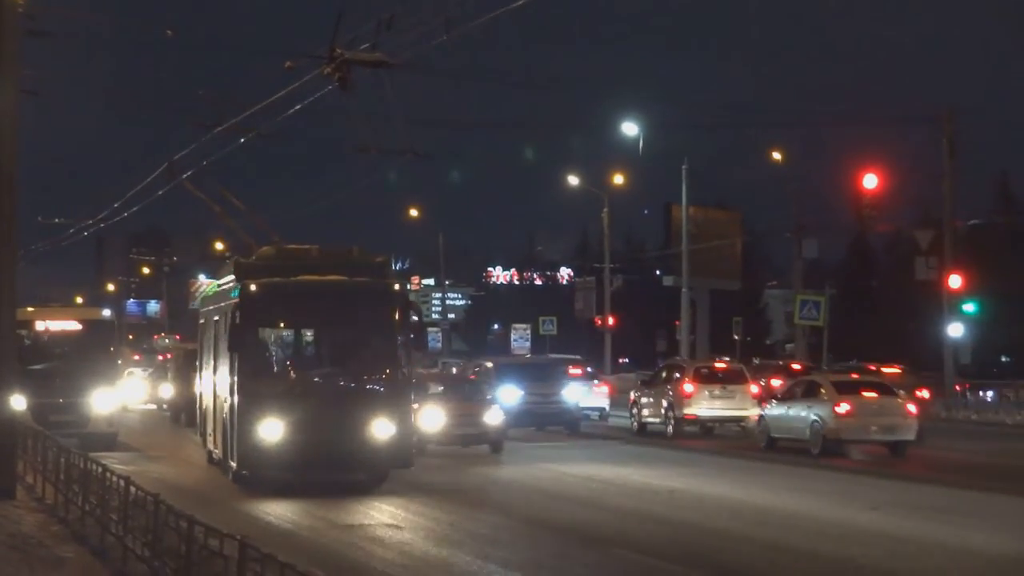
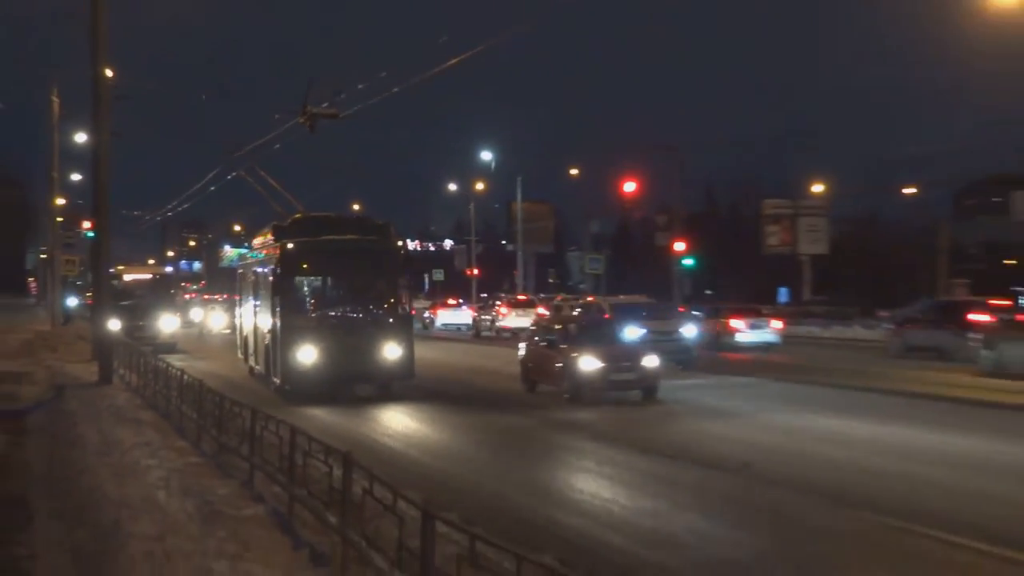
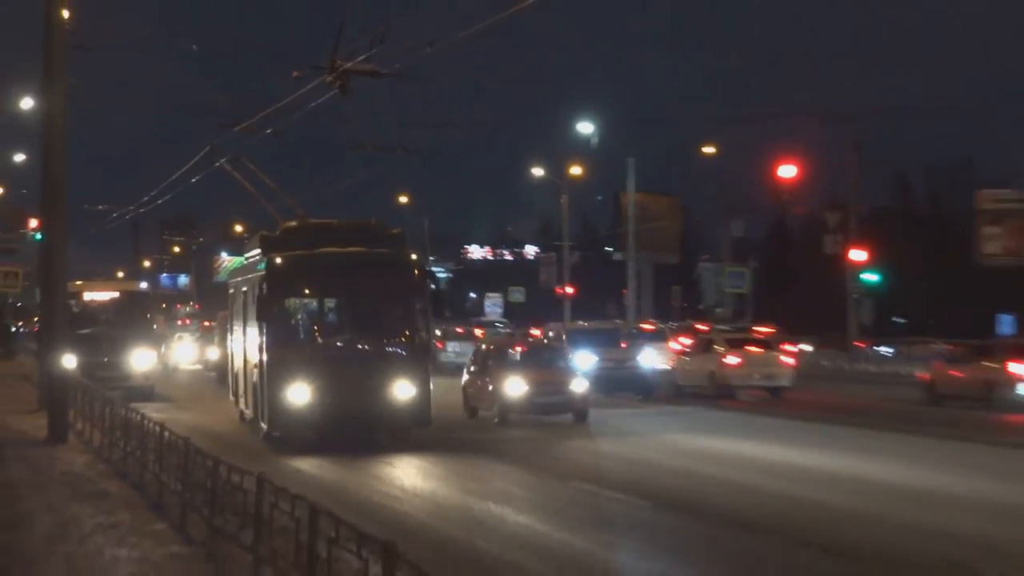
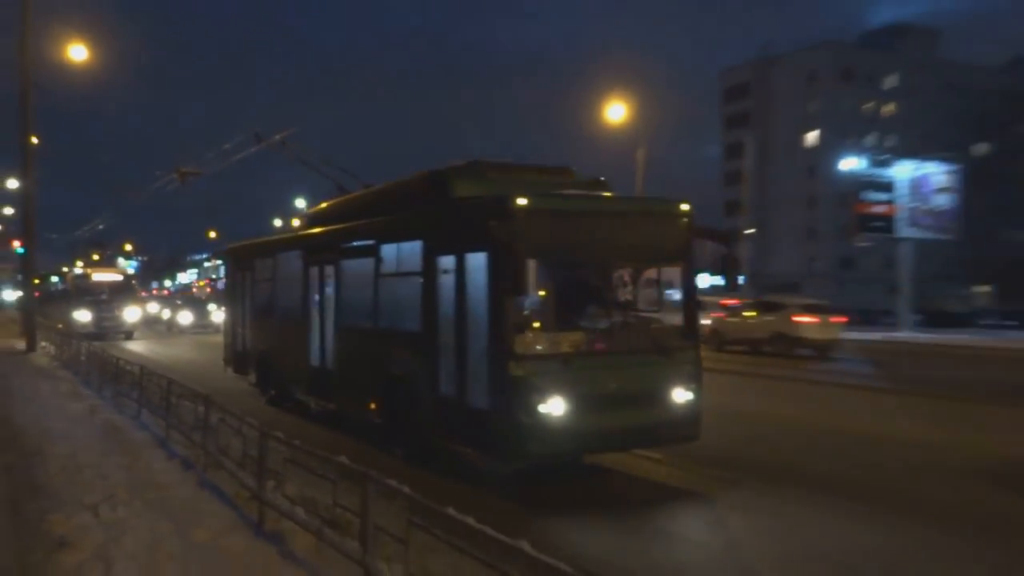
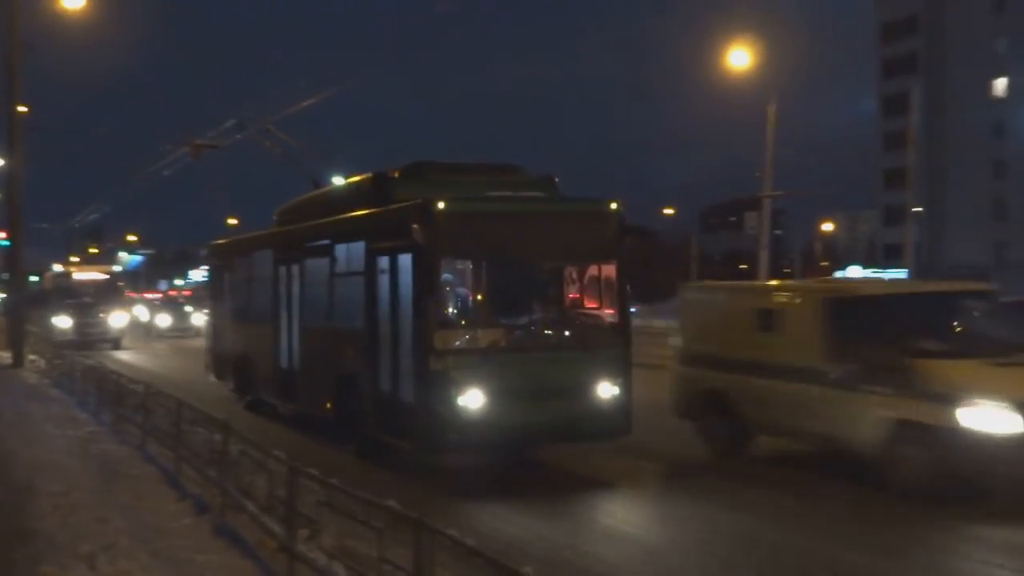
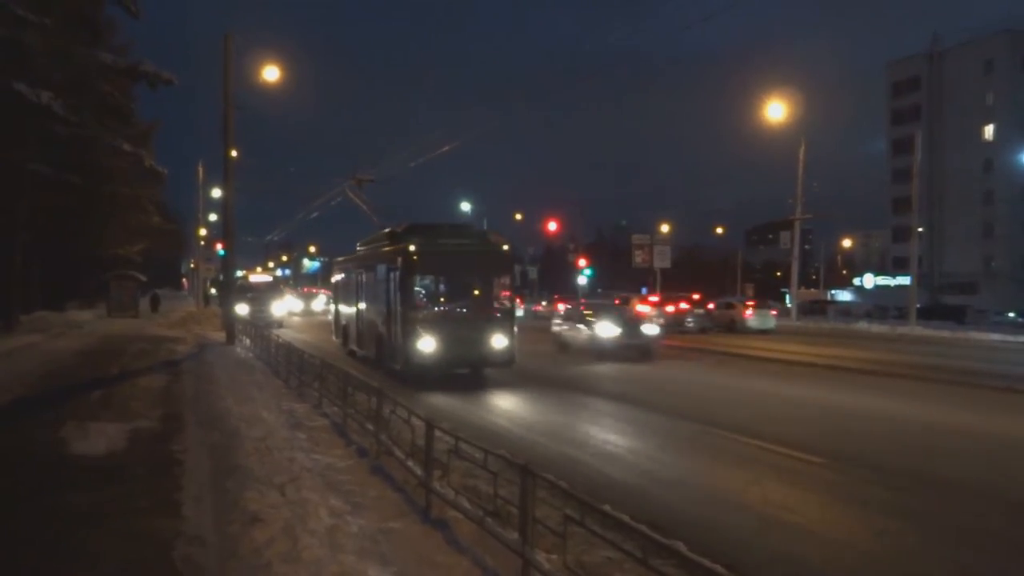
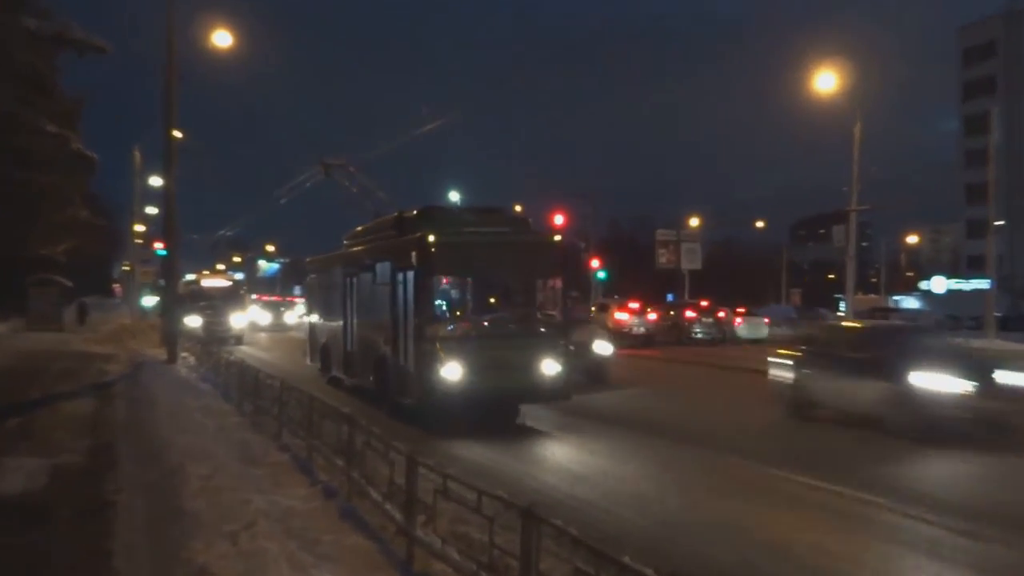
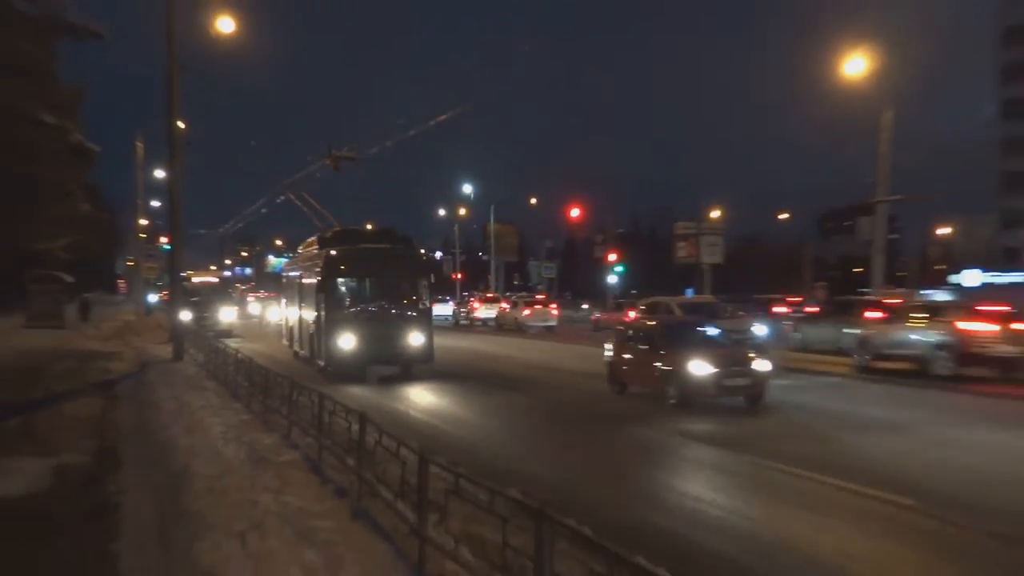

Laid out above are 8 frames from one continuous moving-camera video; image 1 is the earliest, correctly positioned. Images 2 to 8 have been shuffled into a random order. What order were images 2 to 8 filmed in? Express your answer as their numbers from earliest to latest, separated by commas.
3, 2, 8, 6, 7, 5, 4
